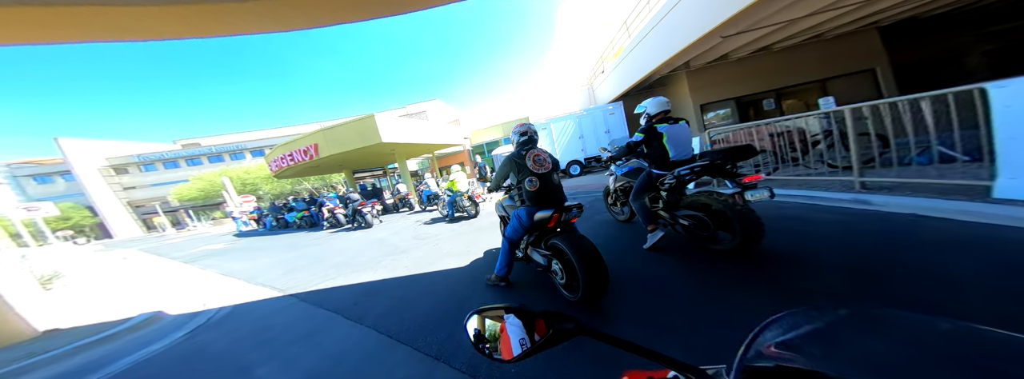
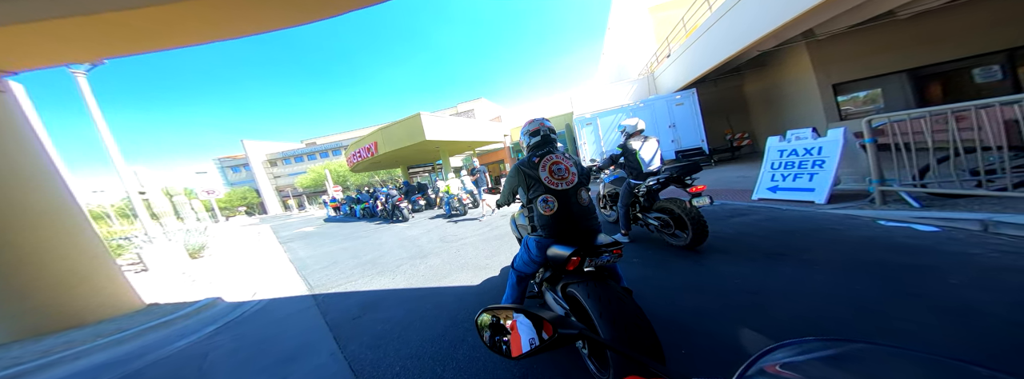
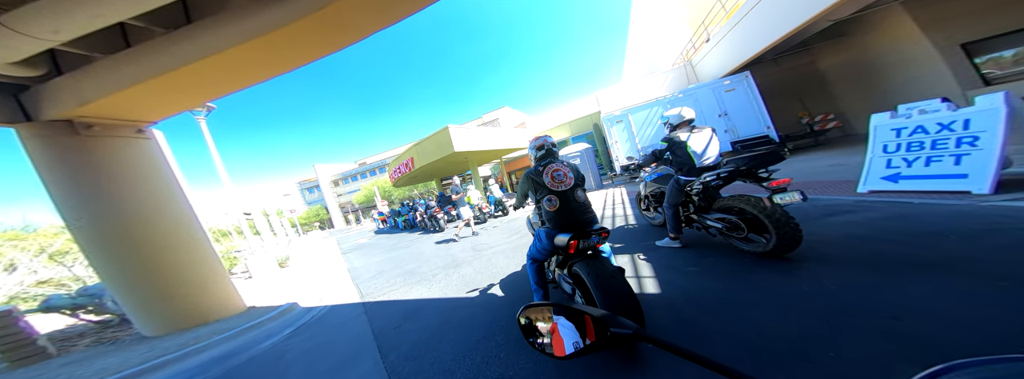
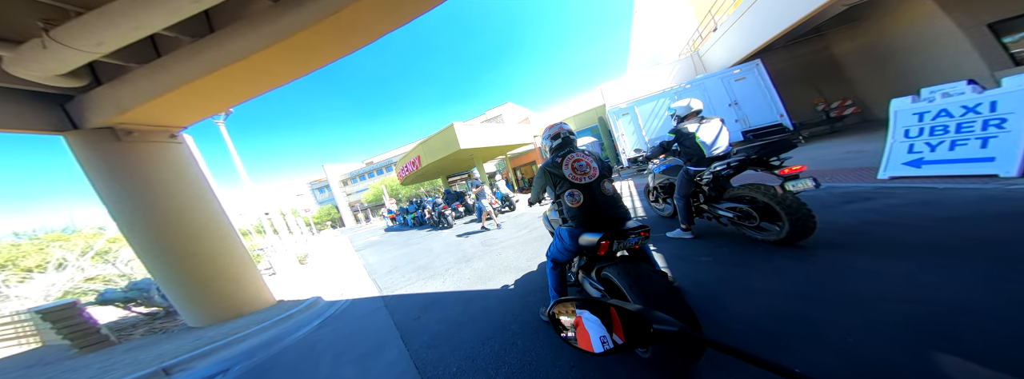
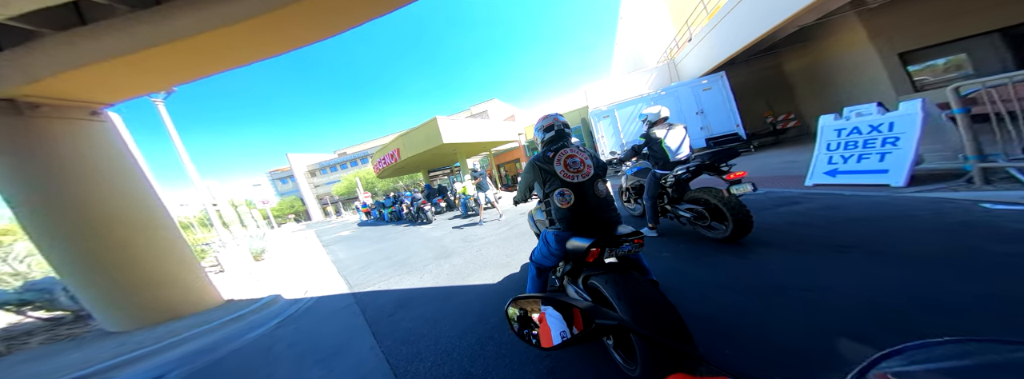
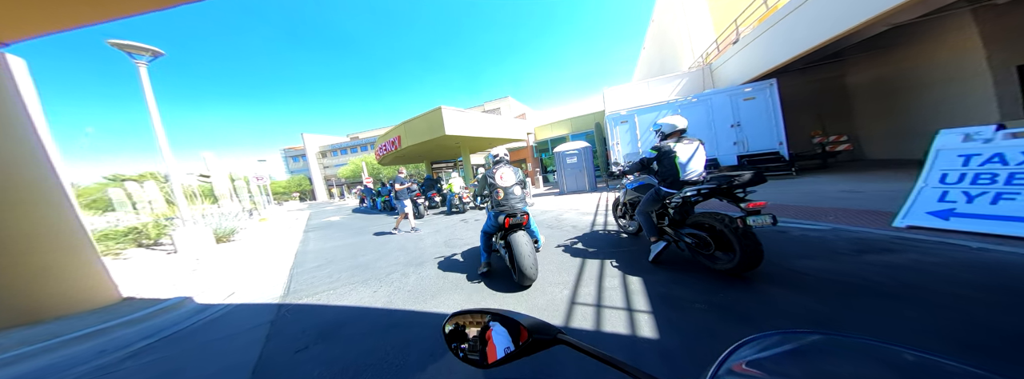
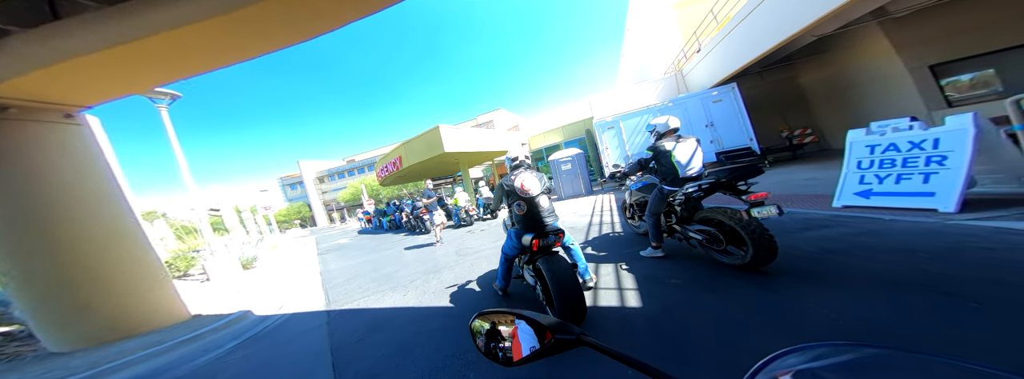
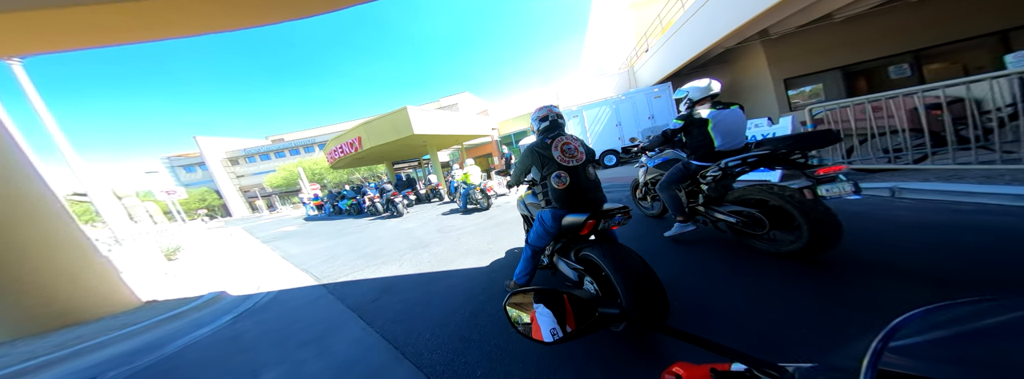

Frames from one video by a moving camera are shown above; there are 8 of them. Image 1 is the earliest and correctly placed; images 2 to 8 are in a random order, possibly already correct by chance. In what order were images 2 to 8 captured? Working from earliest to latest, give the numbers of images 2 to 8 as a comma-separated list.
8, 2, 5, 4, 3, 7, 6
